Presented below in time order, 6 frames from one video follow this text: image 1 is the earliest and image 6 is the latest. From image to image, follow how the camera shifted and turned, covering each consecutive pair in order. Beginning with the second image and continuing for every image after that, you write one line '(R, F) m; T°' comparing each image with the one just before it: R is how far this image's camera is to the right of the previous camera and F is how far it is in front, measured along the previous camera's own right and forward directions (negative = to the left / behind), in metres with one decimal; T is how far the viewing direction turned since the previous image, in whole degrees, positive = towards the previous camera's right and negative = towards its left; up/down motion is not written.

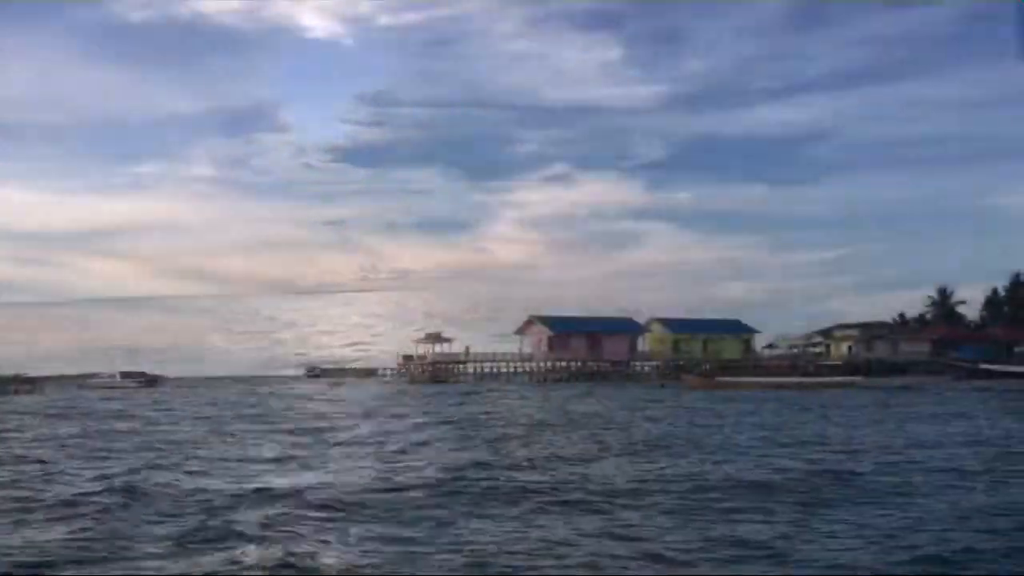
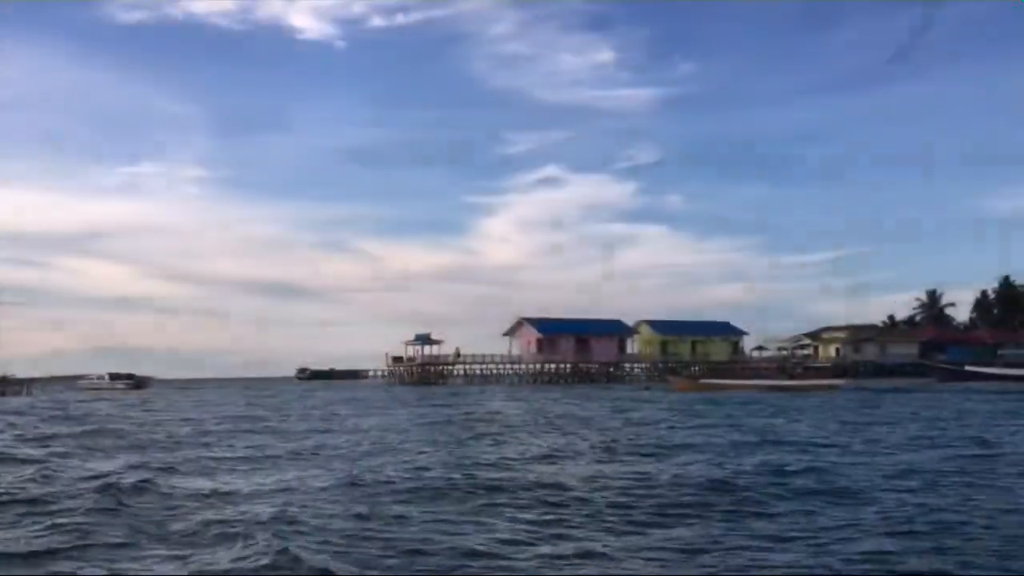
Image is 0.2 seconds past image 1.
(0.0, -0.1) m; +1°
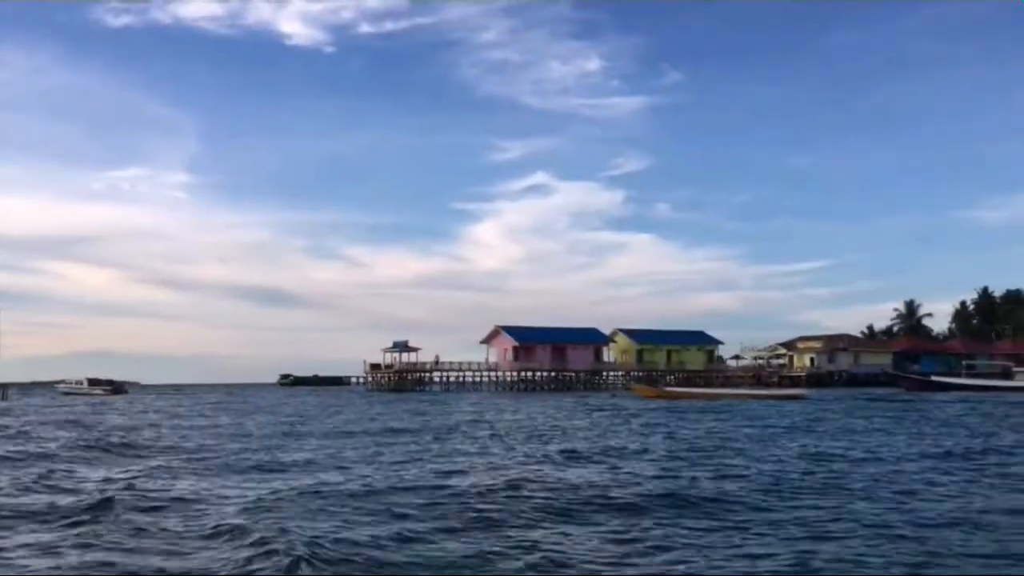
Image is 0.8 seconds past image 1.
(+0.9, -0.9) m; +1°
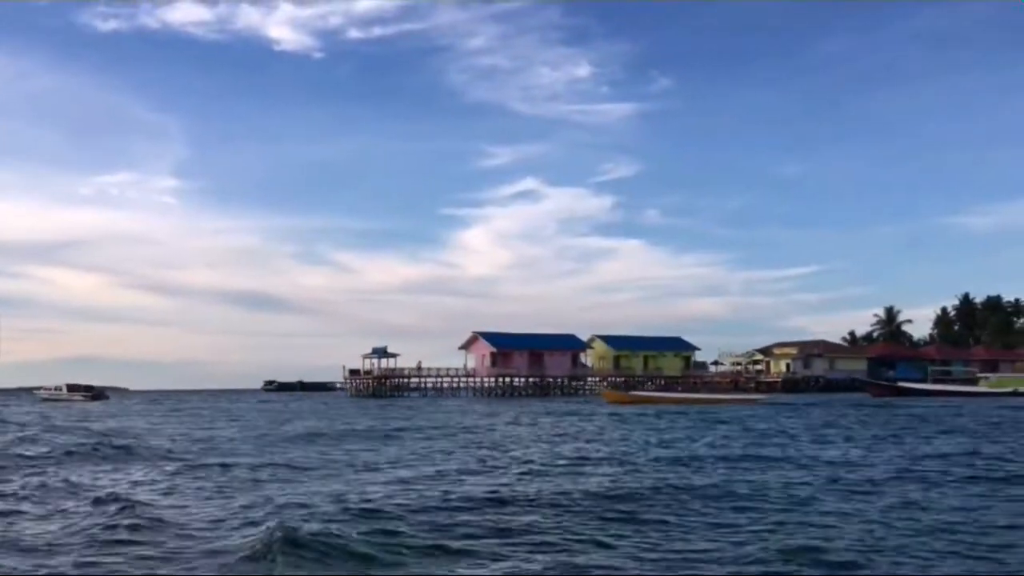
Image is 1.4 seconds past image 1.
(+1.0, -0.9) m; +1°
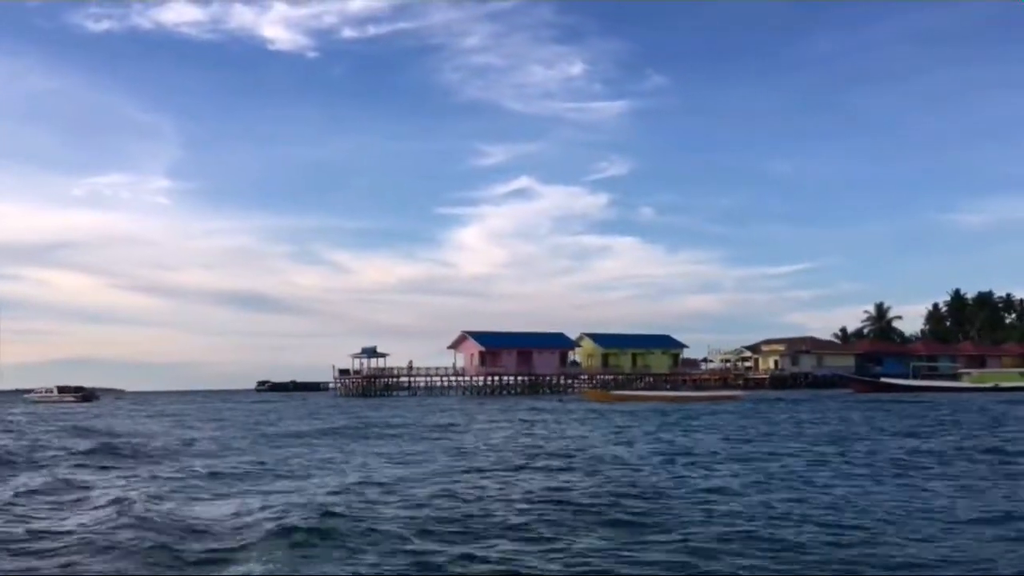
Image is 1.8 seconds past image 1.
(+0.6, -0.5) m; 0°
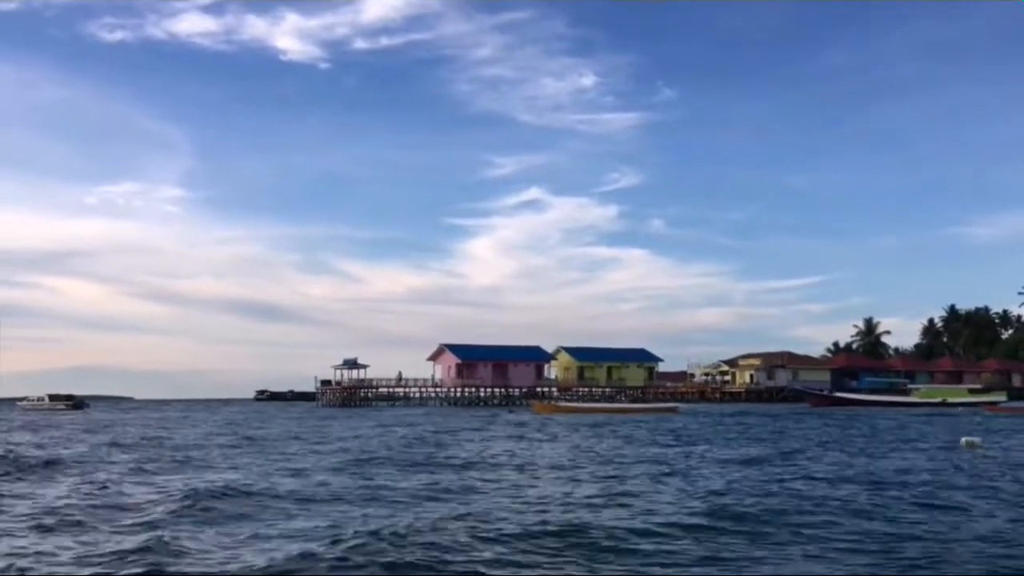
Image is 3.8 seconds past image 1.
(+3.0, -2.5) m; -1°
